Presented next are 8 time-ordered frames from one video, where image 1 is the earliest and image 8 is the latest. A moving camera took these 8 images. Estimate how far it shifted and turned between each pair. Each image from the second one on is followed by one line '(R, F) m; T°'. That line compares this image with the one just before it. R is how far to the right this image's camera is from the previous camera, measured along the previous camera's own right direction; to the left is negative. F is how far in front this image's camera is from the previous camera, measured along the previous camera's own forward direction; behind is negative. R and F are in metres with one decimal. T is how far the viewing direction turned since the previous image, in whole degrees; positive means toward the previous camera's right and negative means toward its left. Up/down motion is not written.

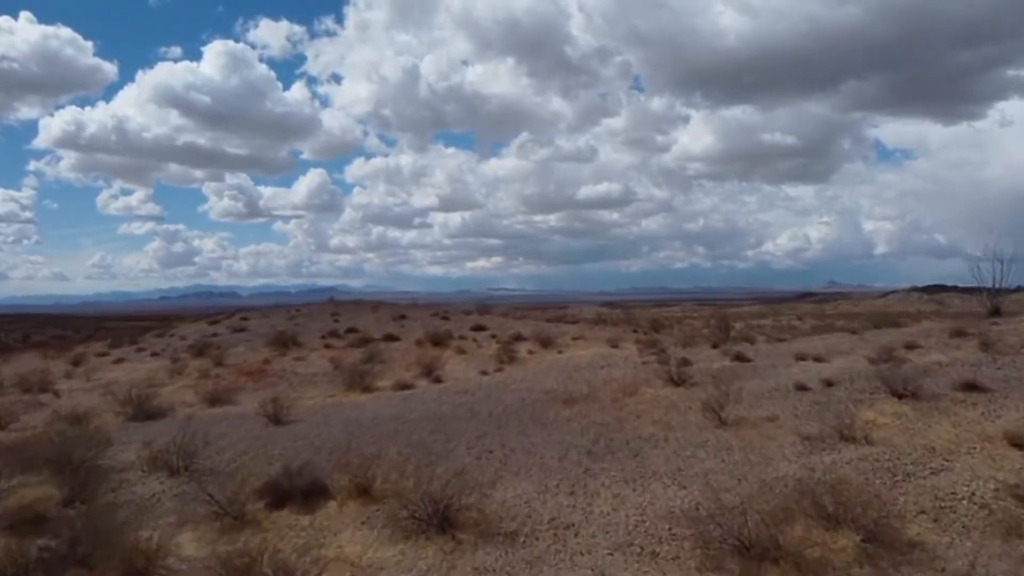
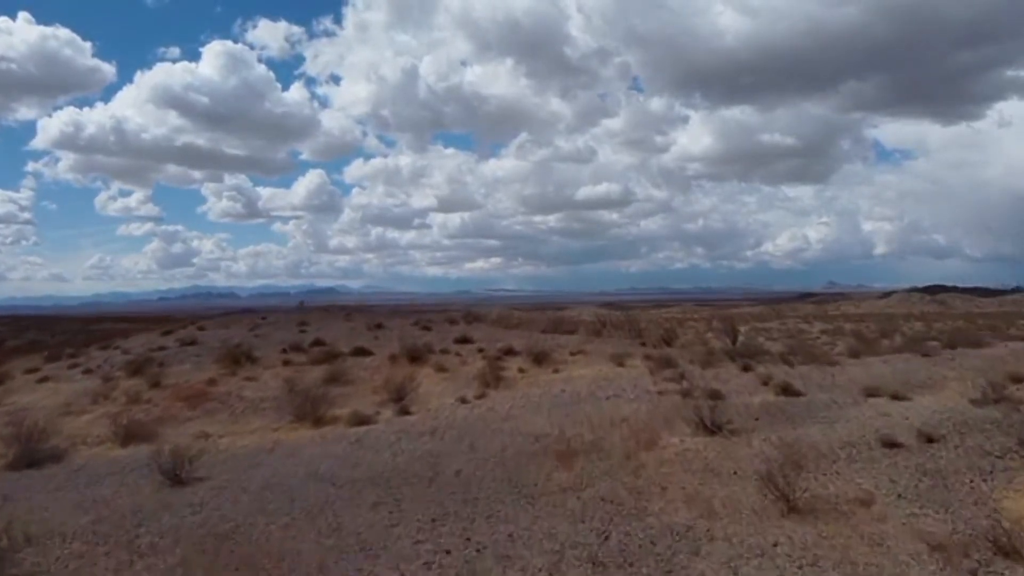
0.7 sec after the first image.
(+0.2, +1.9) m; 0°
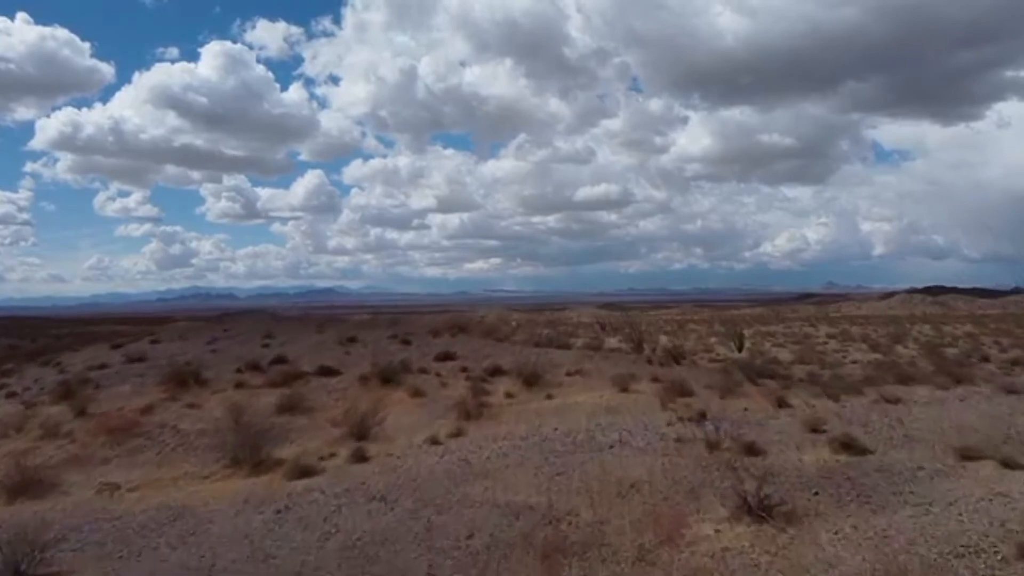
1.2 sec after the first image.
(+0.2, +1.6) m; 0°
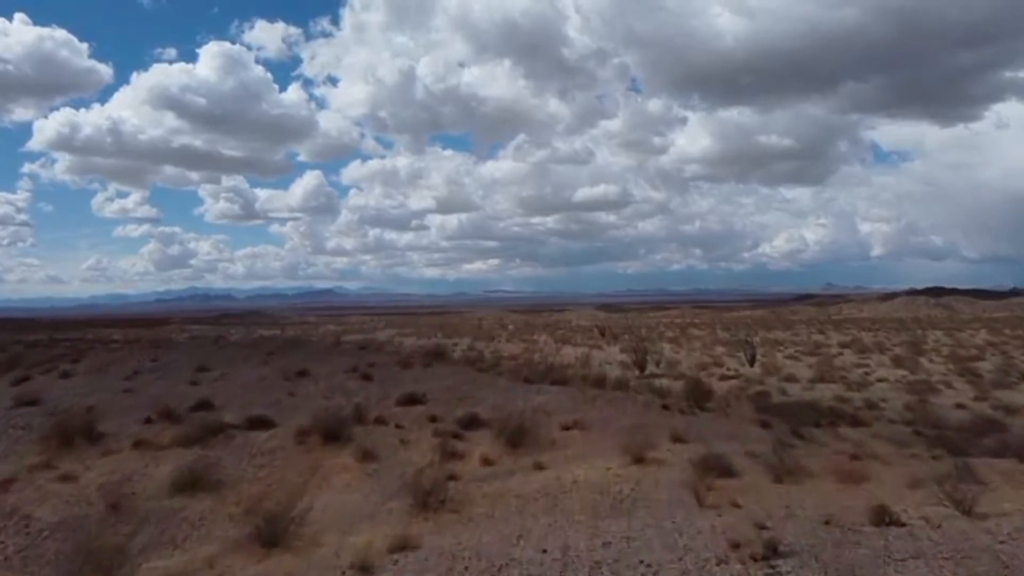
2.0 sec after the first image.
(+0.2, +2.4) m; 0°
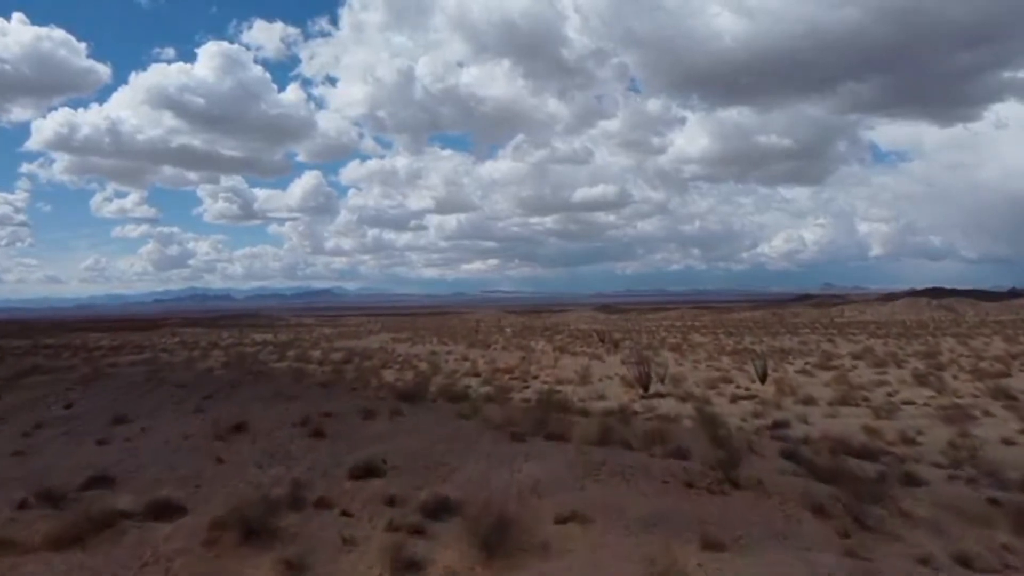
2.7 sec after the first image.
(+0.2, +2.0) m; 0°
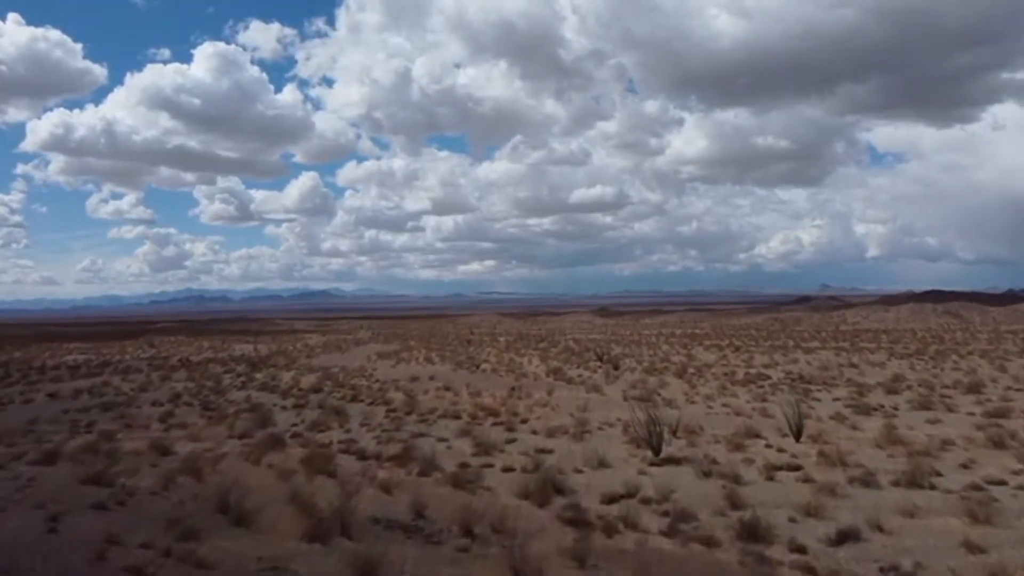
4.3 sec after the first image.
(+0.5, +4.9) m; 0°
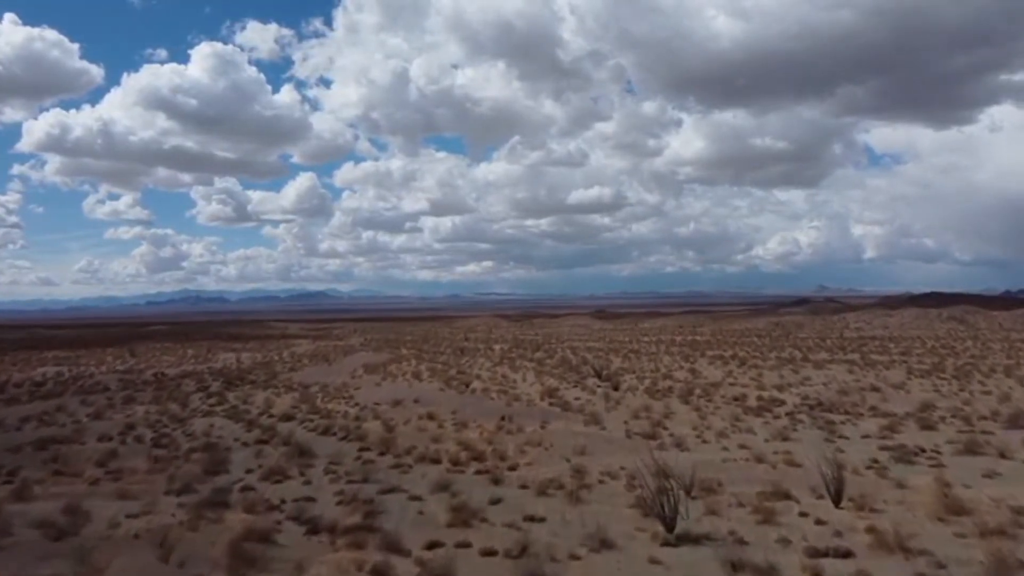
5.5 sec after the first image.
(+0.4, +3.7) m; 0°
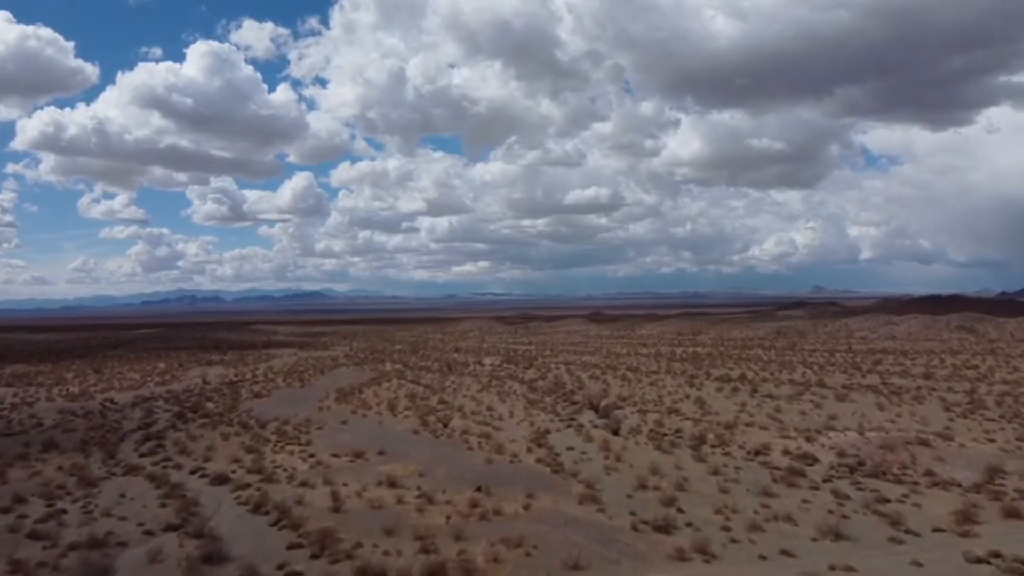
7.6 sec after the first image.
(+0.8, +6.5) m; 0°
